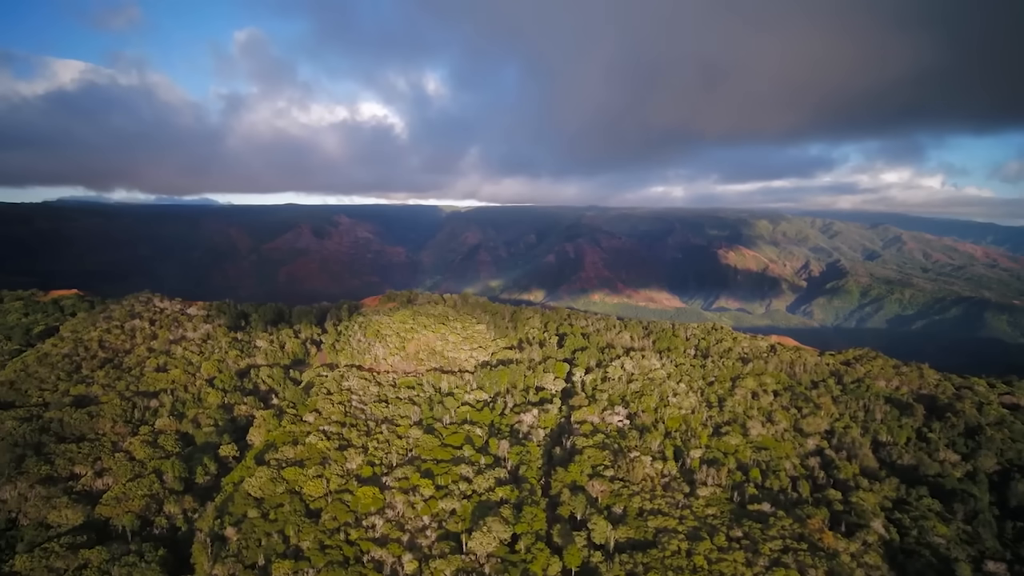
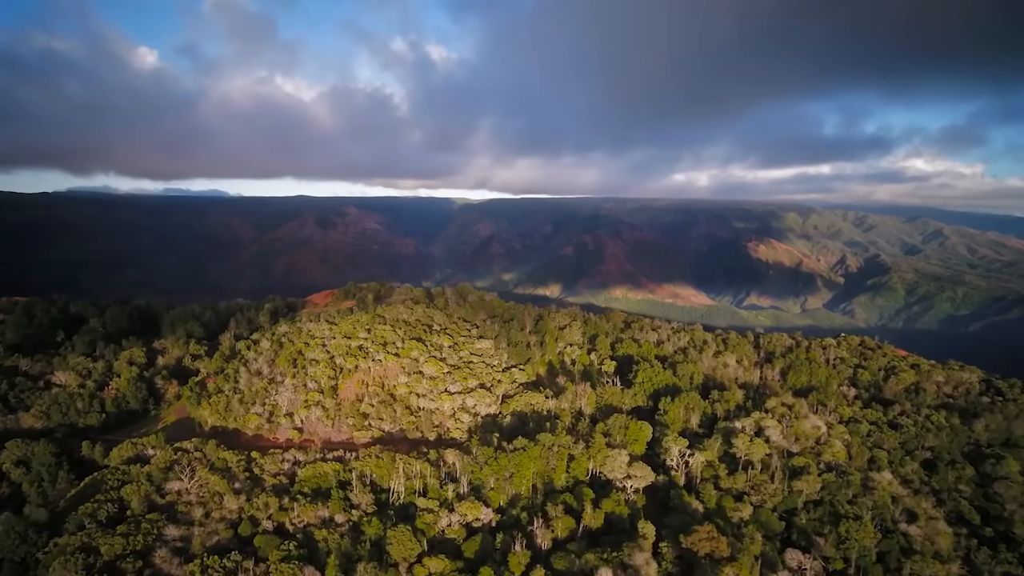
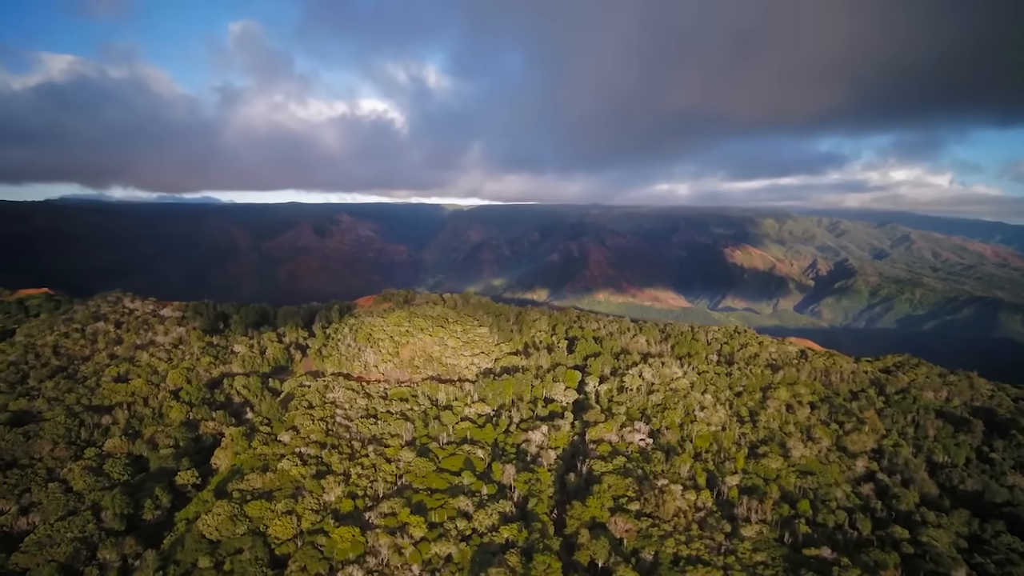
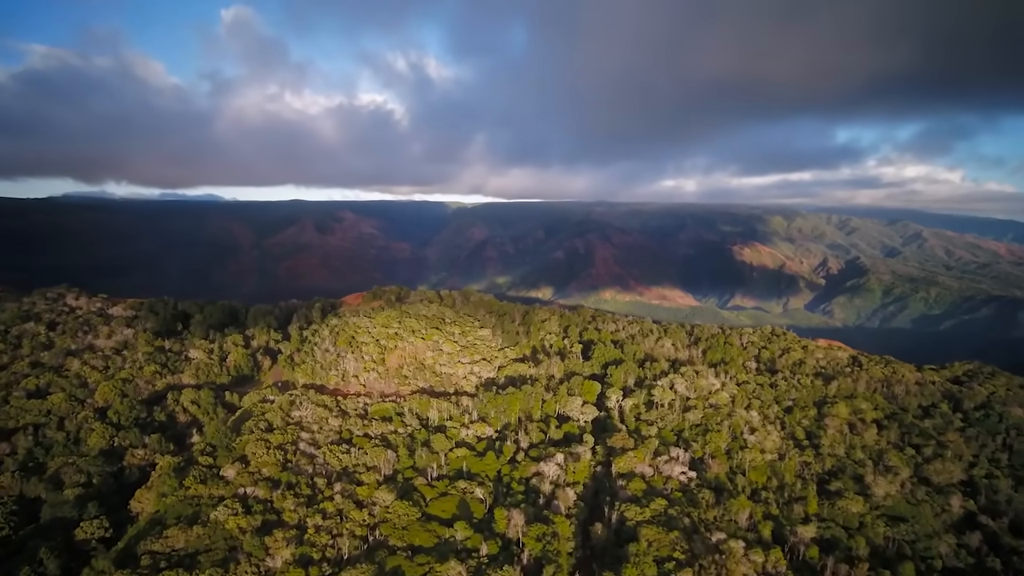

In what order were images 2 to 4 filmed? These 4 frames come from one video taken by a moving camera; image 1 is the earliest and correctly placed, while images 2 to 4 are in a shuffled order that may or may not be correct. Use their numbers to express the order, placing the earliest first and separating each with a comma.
3, 4, 2
